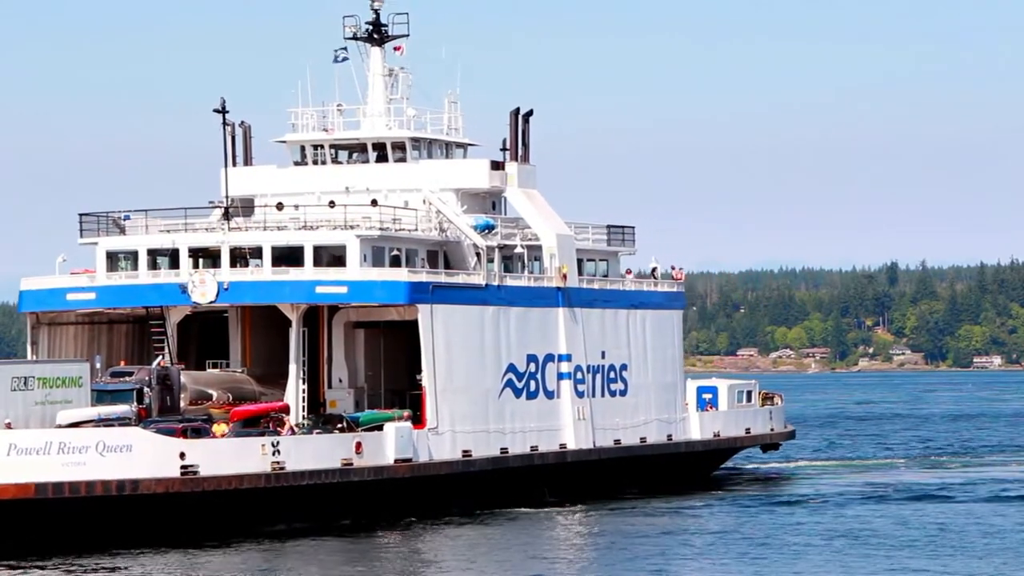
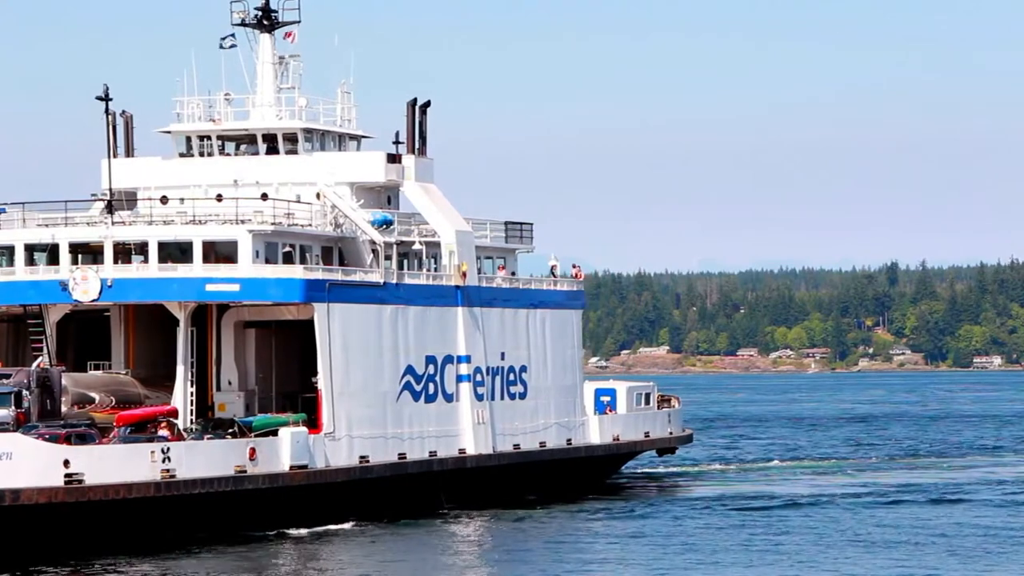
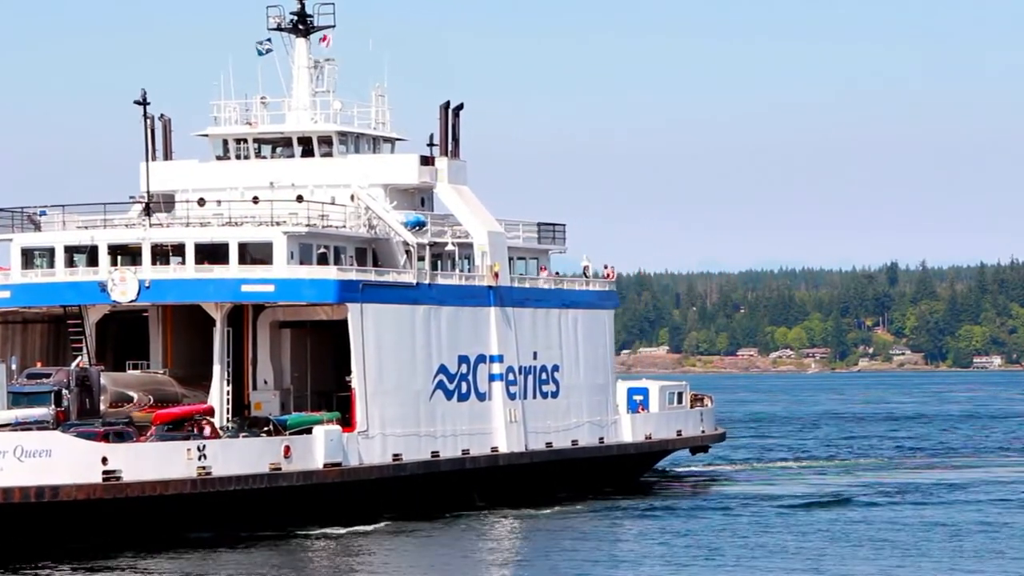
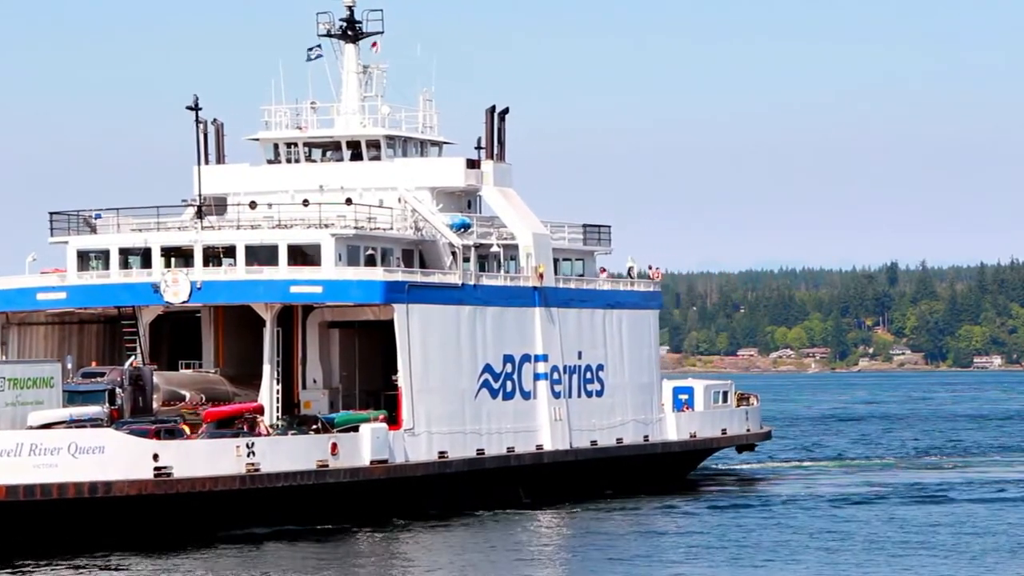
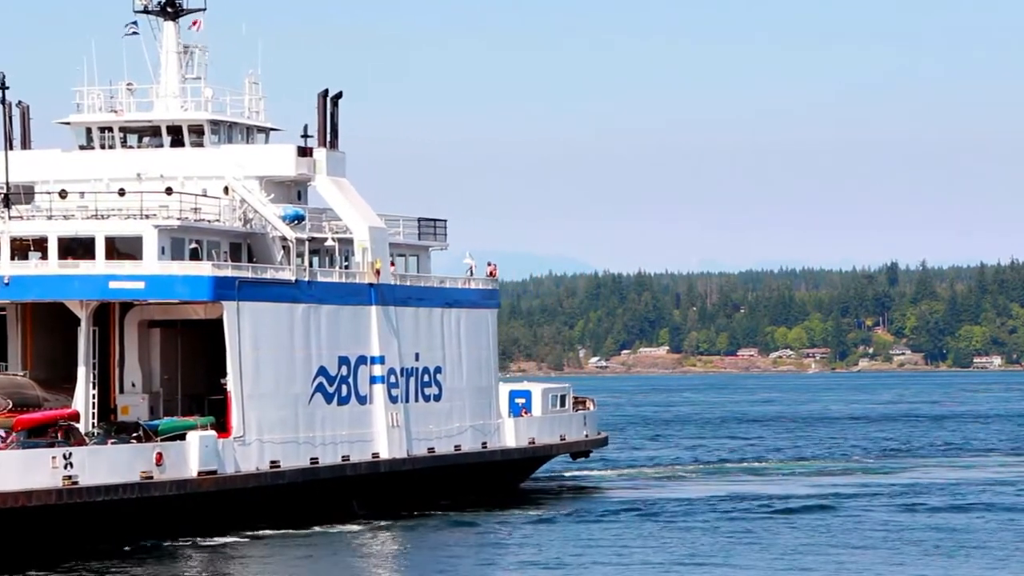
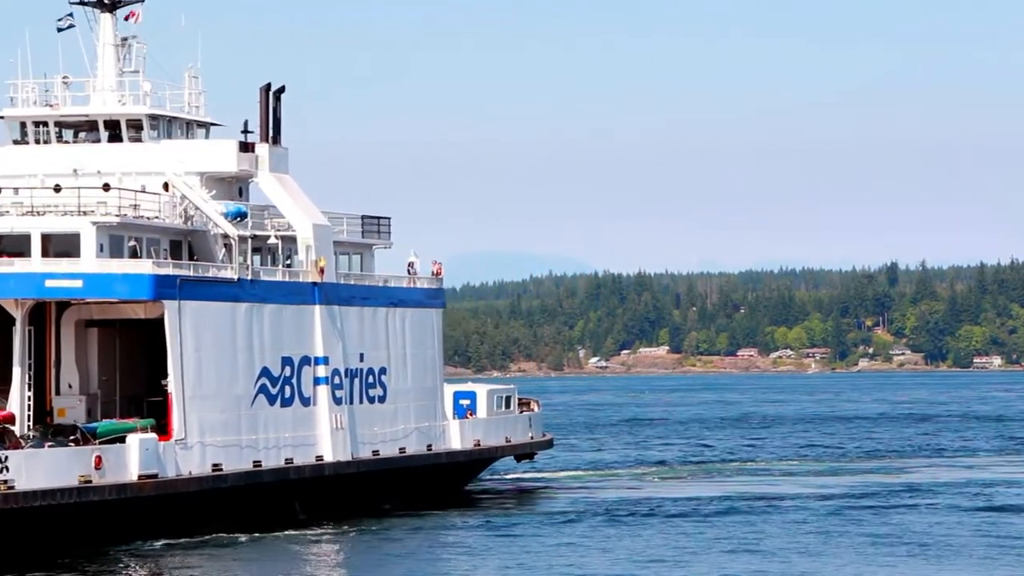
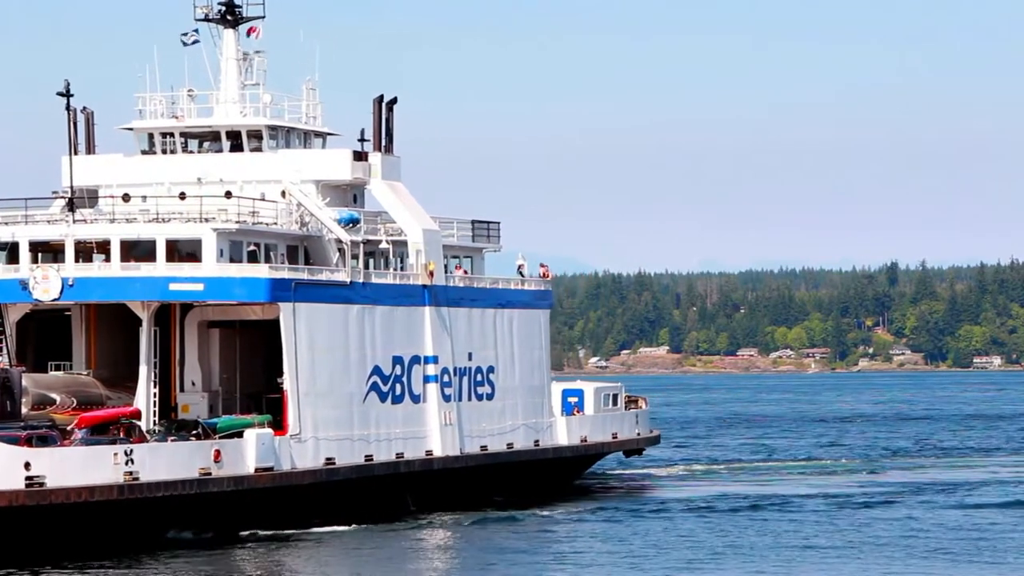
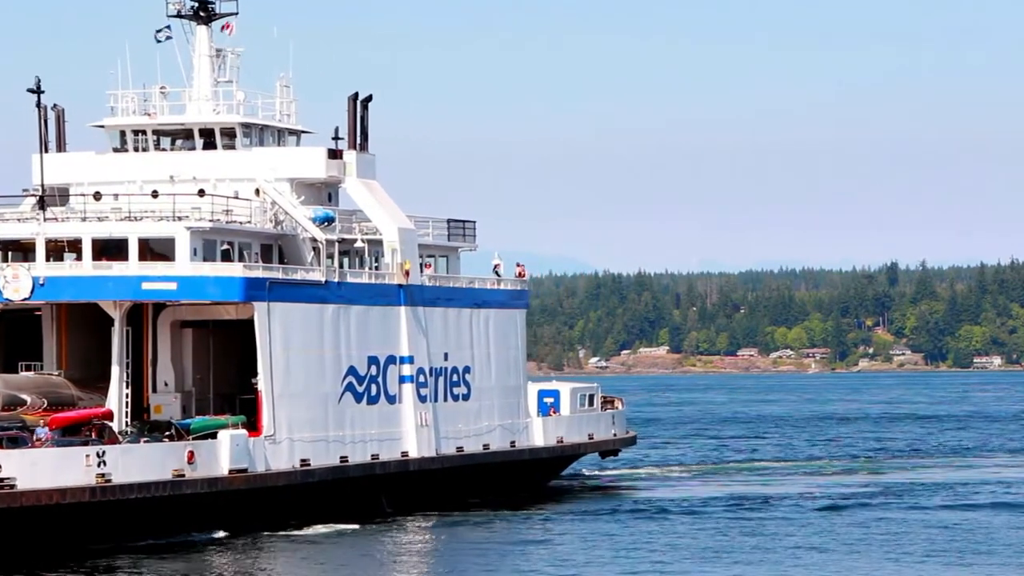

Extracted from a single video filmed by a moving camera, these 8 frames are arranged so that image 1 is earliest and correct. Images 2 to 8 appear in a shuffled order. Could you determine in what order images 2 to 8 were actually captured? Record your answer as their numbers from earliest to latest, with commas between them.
4, 3, 2, 7, 8, 5, 6
